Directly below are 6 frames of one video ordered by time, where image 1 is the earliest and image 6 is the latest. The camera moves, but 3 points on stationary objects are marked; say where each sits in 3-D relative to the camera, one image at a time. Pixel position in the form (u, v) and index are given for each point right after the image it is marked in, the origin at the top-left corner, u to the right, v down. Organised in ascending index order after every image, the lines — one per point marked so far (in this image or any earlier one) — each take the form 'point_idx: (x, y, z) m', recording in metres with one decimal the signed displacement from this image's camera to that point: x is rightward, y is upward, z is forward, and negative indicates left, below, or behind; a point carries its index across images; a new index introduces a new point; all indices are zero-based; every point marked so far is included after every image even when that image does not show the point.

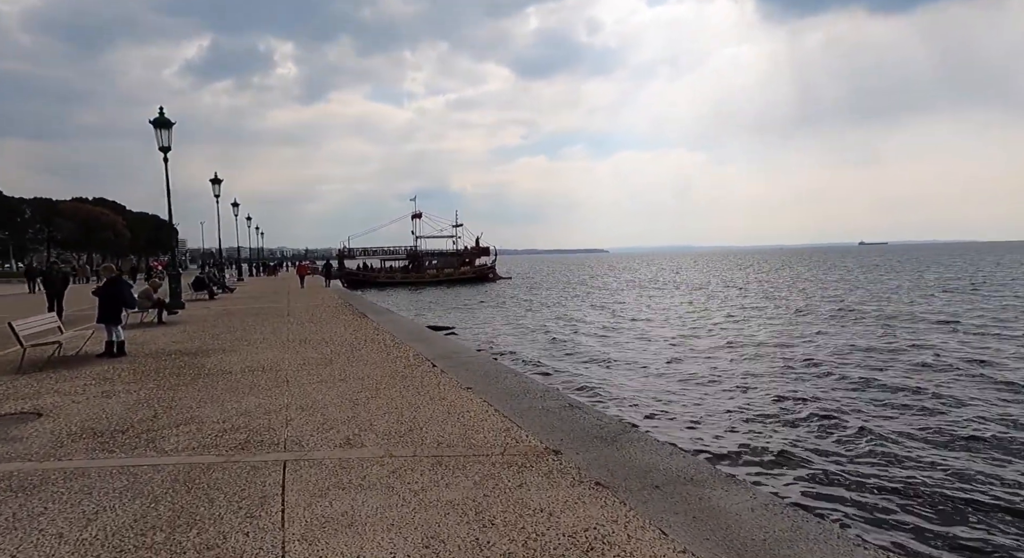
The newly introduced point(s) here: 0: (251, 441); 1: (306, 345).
0: (-2.3, -1.4, +5.8) m
1: (-3.8, -1.2, +12.3) m
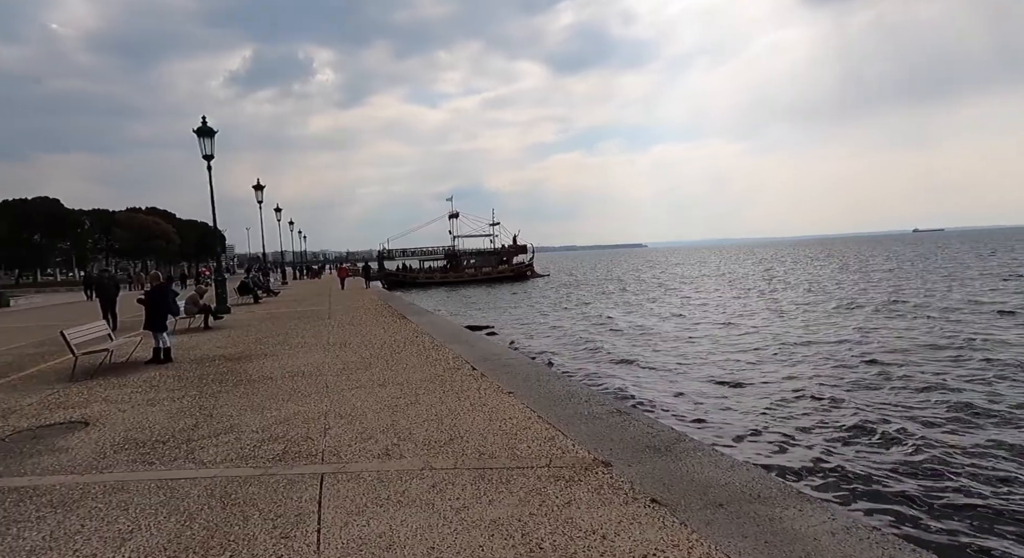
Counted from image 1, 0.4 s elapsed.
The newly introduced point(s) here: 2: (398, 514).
0: (-1.9, -1.5, +5.7) m
1: (-3.0, -1.3, +12.2) m
2: (-0.7, -1.5, +4.1) m
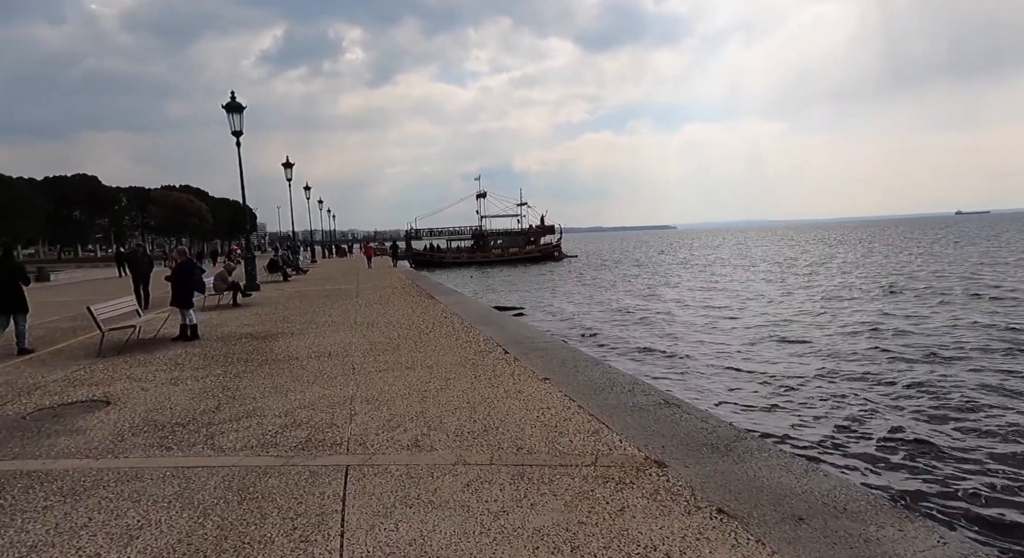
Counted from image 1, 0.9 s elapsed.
0: (-1.6, -1.3, +5.3) m
1: (-2.4, -0.9, +11.9) m
2: (-0.5, -1.3, +3.7) m
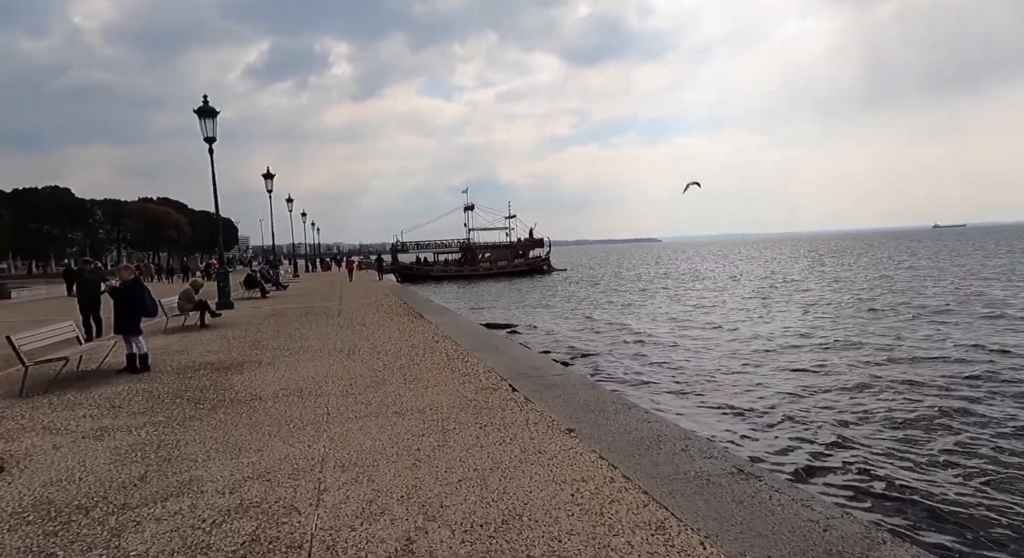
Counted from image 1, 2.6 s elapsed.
0: (-1.4, -1.5, +3.8) m
1: (-2.4, -1.2, +10.3) m
2: (-0.2, -1.5, +2.2) m
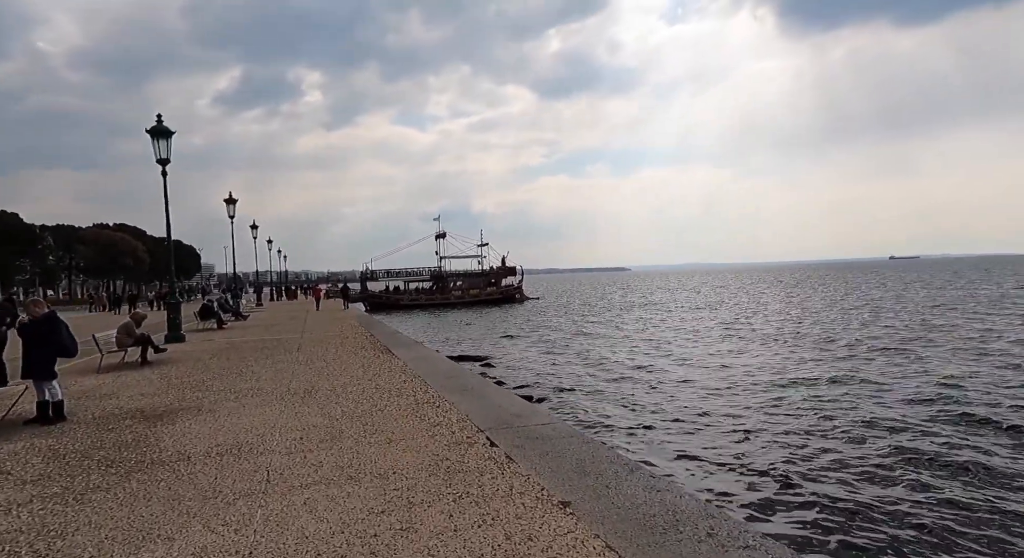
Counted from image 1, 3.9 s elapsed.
0: (-1.4, -1.6, +2.5) m
1: (-2.7, -1.7, +9.1) m
2: (-0.2, -1.6, +1.0) m
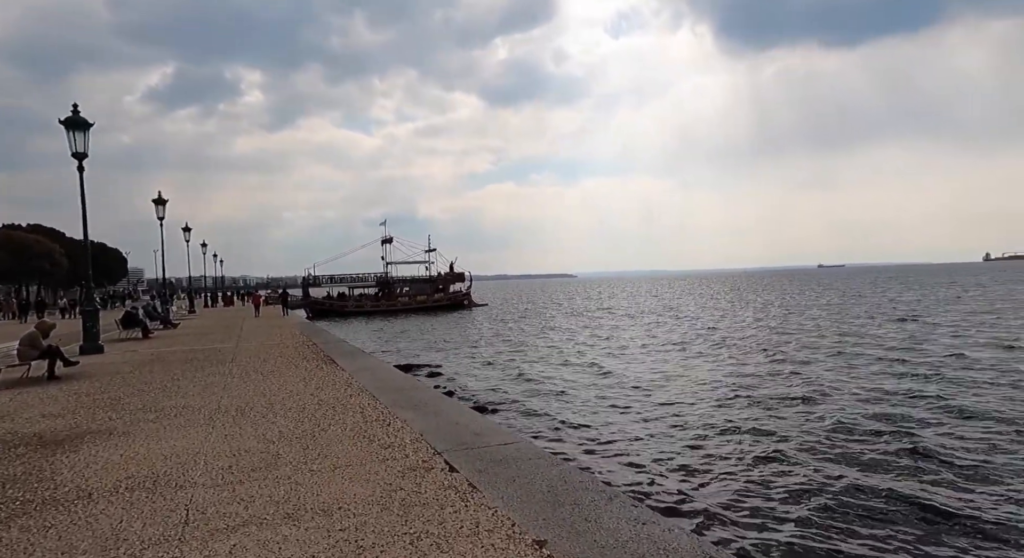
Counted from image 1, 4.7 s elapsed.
0: (-1.4, -1.6, +1.7) m
1: (-3.2, -1.7, +8.1) m
2: (-0.1, -1.6, +0.3) m
